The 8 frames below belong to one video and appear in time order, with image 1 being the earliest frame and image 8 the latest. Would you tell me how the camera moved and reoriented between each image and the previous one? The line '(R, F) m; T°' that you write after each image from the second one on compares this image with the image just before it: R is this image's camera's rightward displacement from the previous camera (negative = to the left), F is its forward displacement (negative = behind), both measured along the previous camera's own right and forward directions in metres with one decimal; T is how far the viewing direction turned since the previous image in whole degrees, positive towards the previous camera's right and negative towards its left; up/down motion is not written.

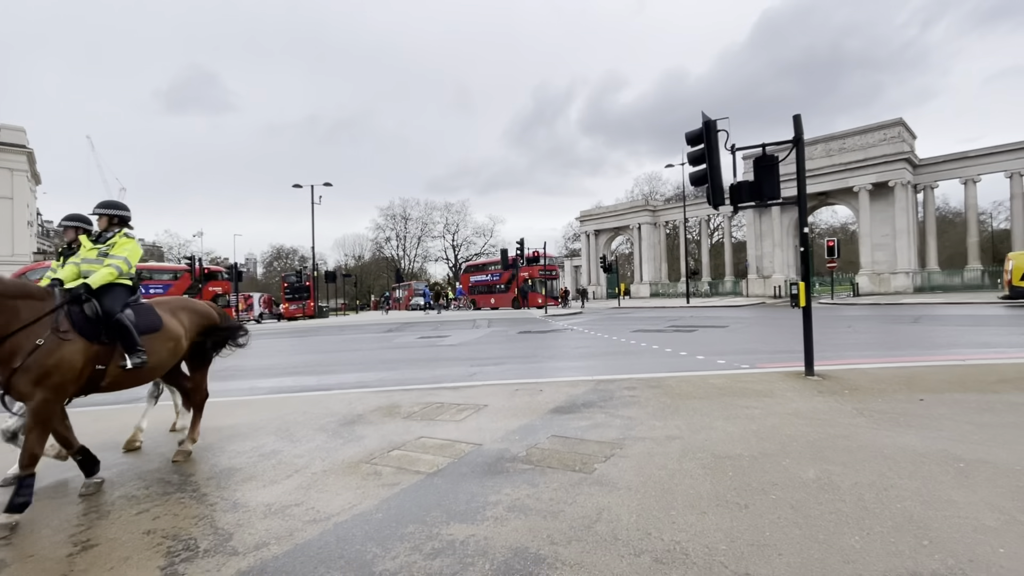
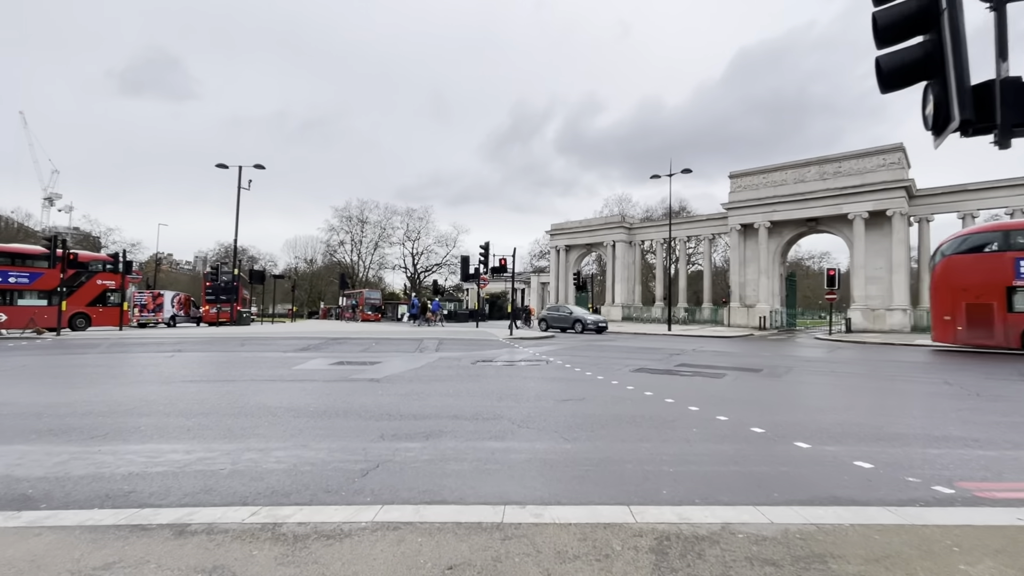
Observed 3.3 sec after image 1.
(+0.1, +4.7) m; +4°
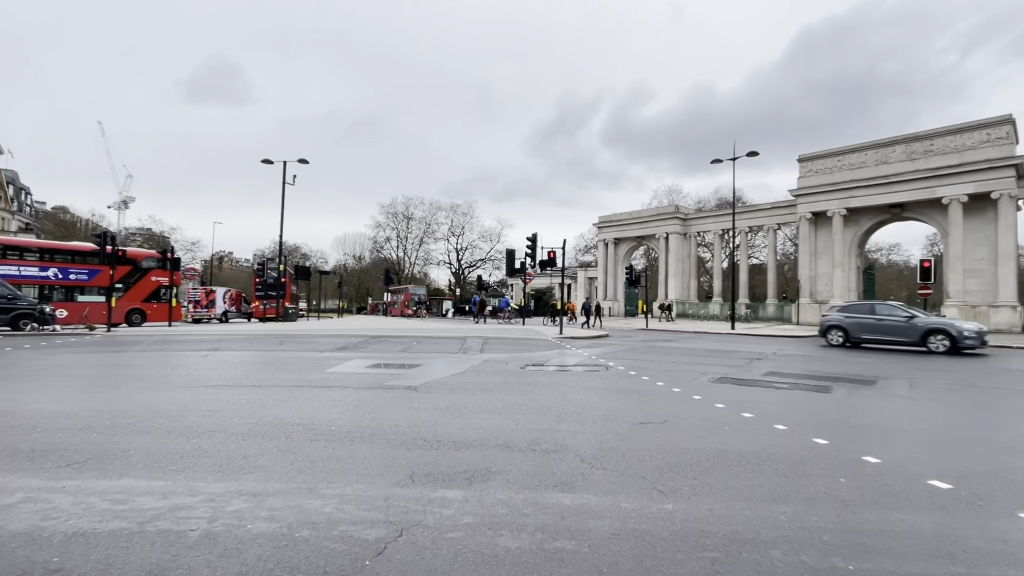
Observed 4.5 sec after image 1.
(-0.3, +1.5) m; -5°
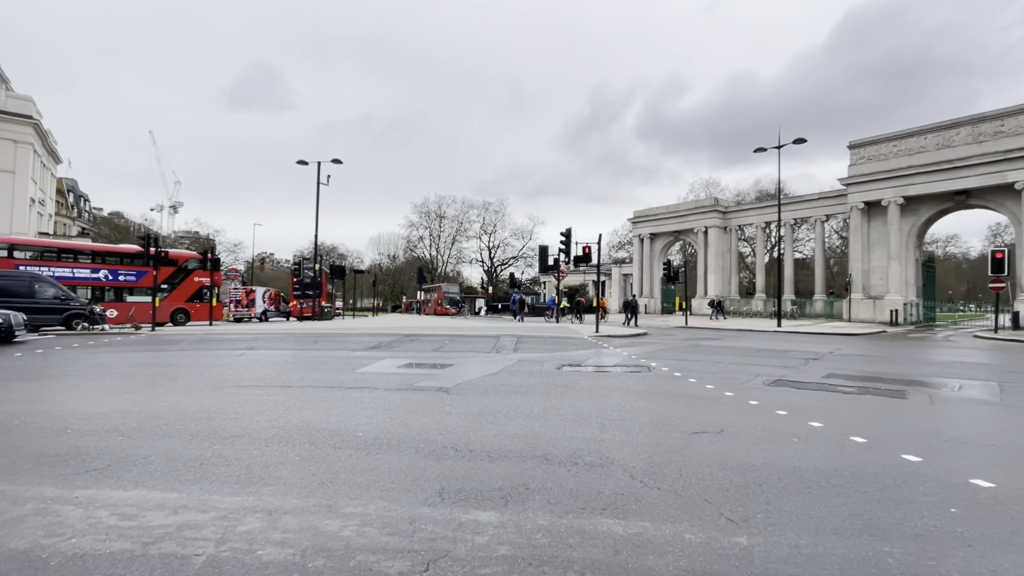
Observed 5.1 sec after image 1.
(-0.1, +0.5) m; -4°
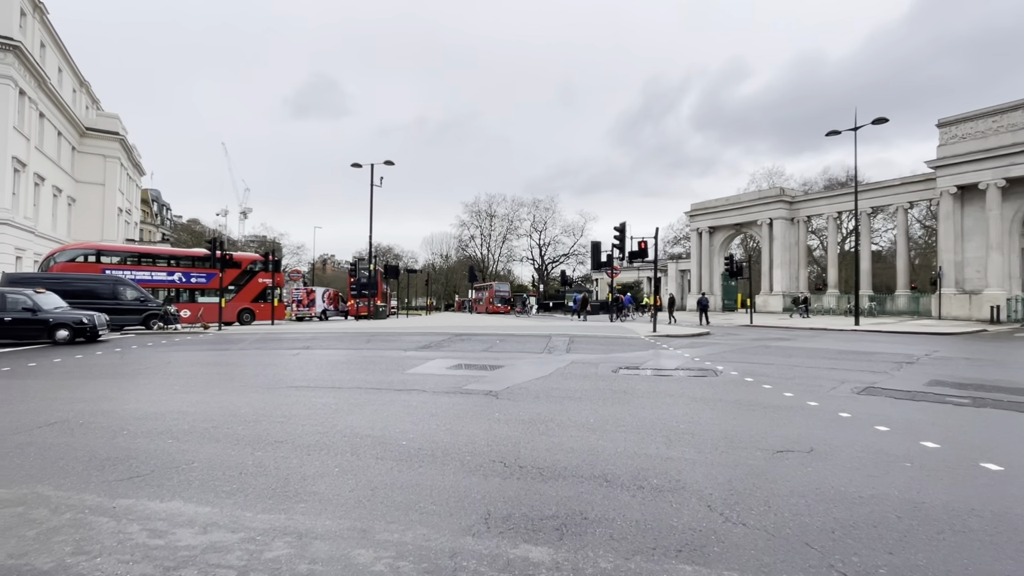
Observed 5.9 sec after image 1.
(0.0, +0.5) m; -6°
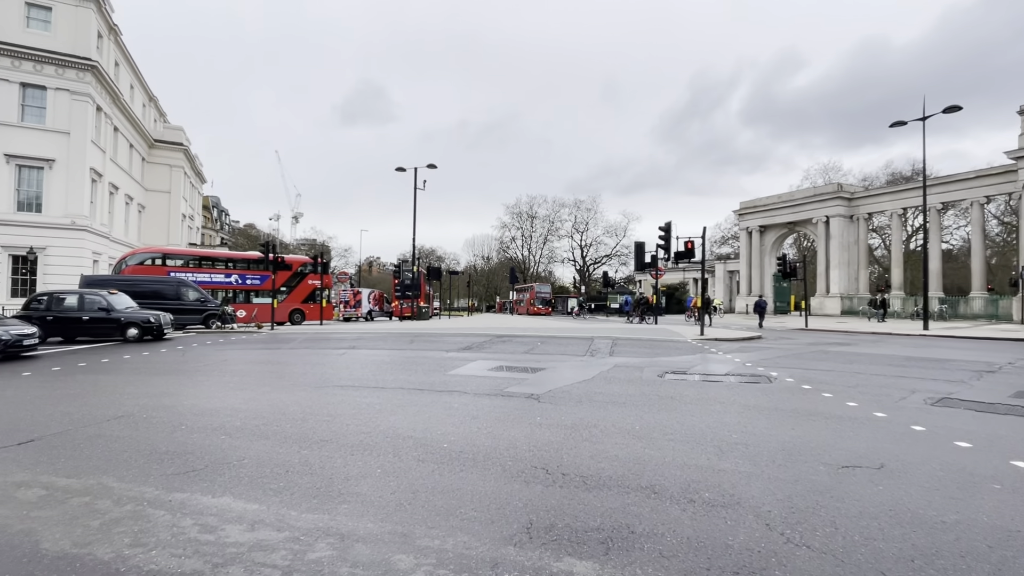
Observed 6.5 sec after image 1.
(0.0, +0.1) m; -5°
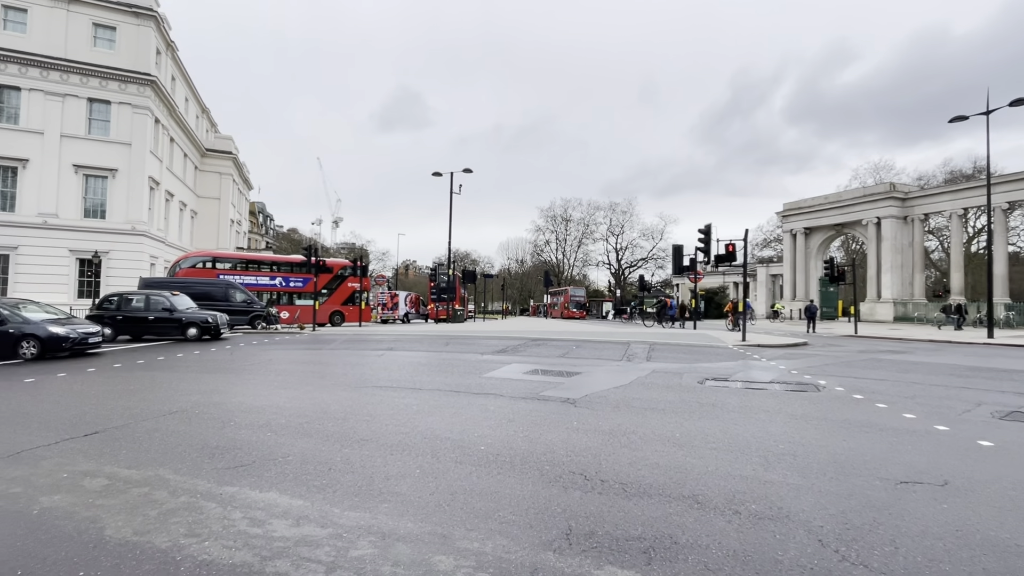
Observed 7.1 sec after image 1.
(0.0, 0.0) m; -4°
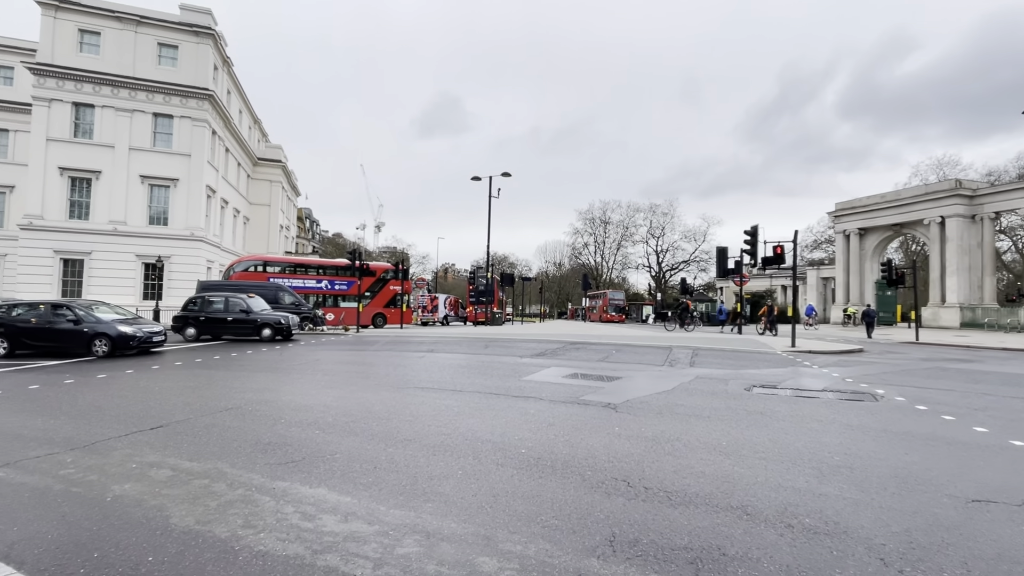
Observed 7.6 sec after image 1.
(0.0, 0.0) m; -5°
